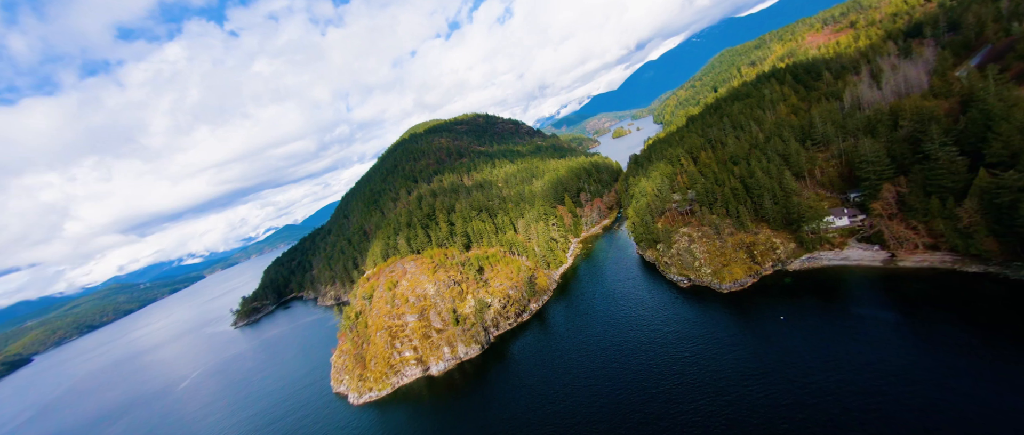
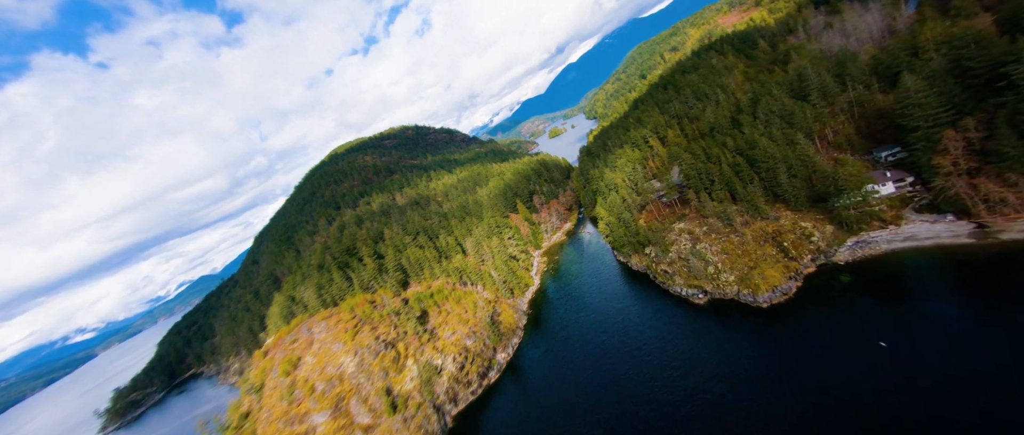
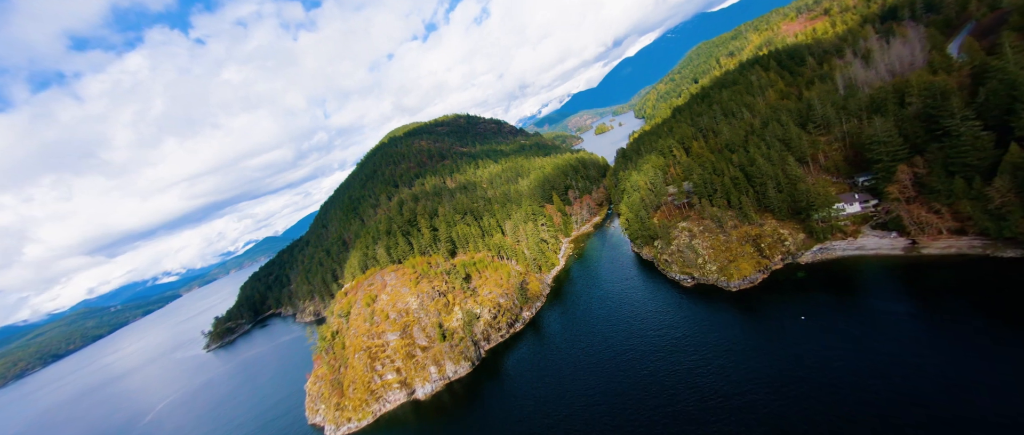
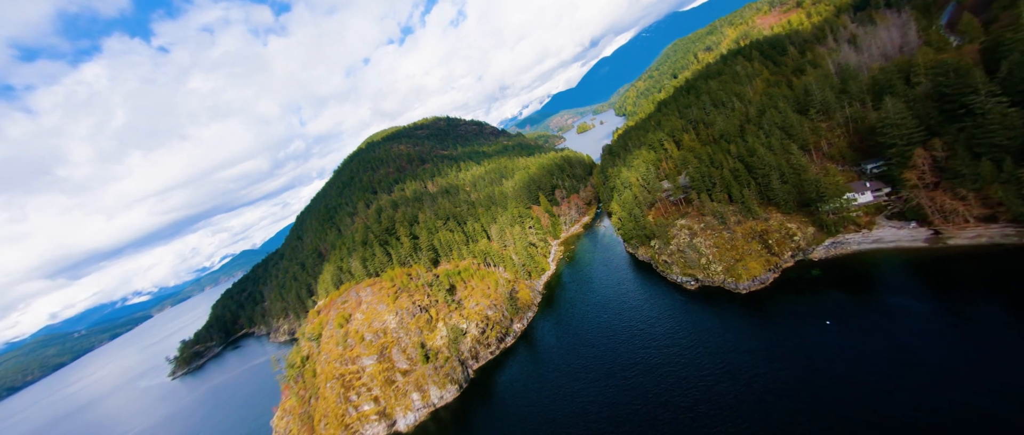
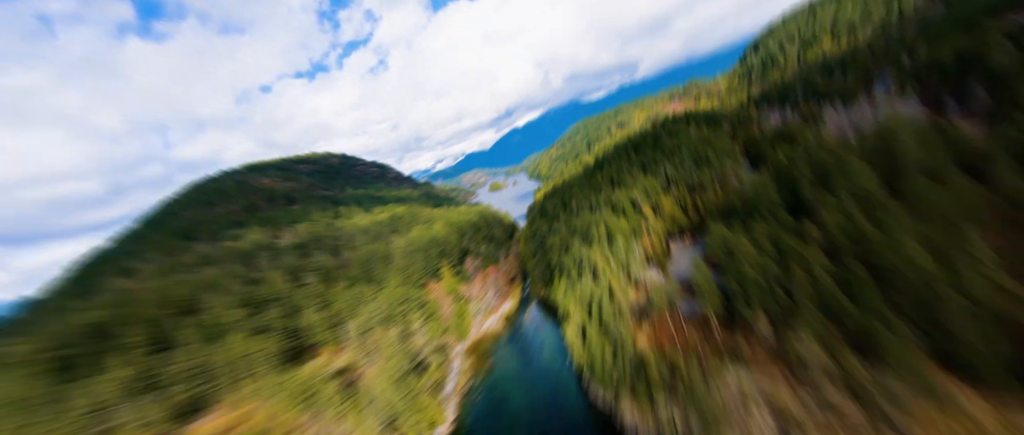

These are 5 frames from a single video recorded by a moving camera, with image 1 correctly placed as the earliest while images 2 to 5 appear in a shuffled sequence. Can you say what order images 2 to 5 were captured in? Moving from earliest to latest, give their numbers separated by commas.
3, 4, 2, 5
